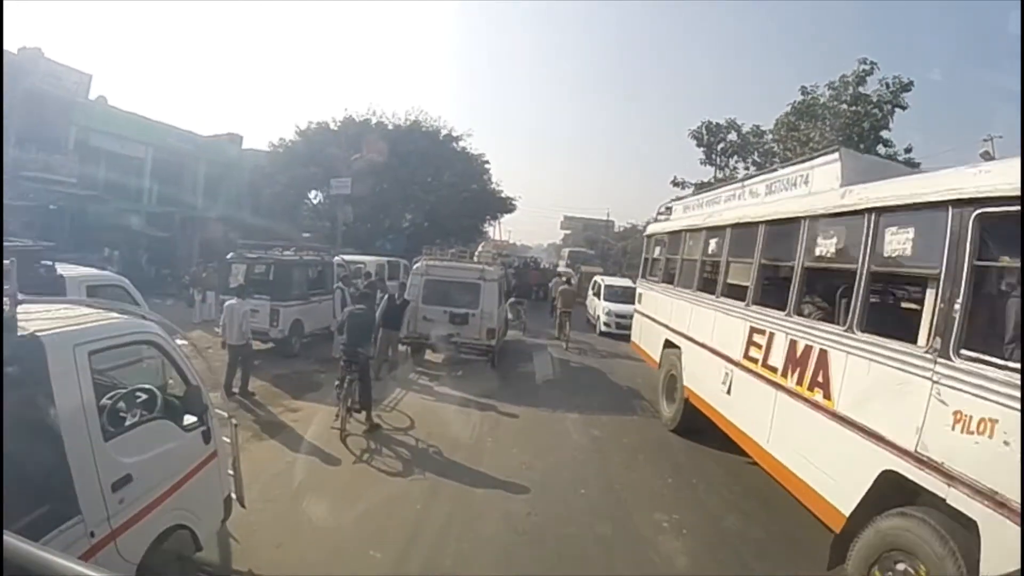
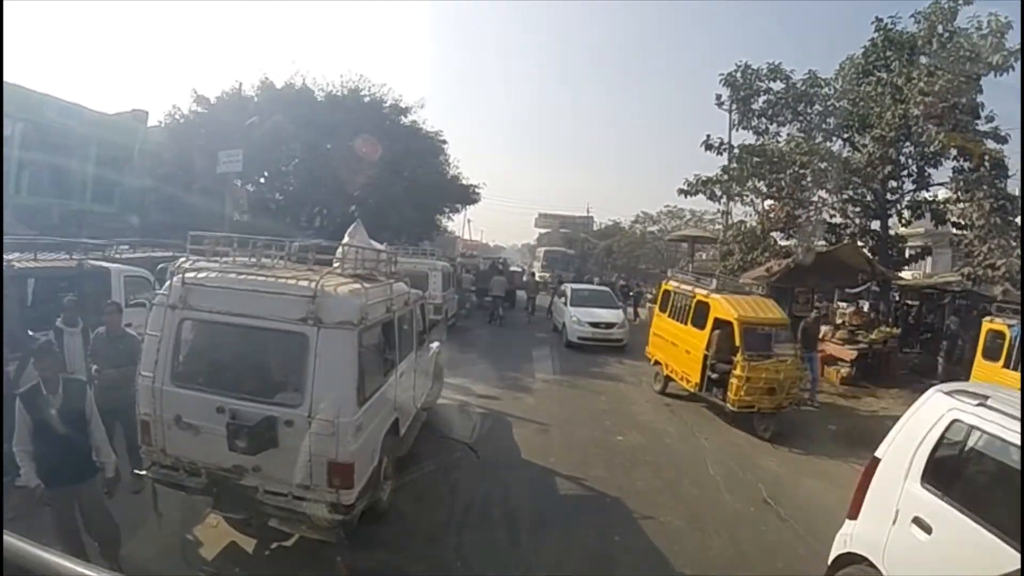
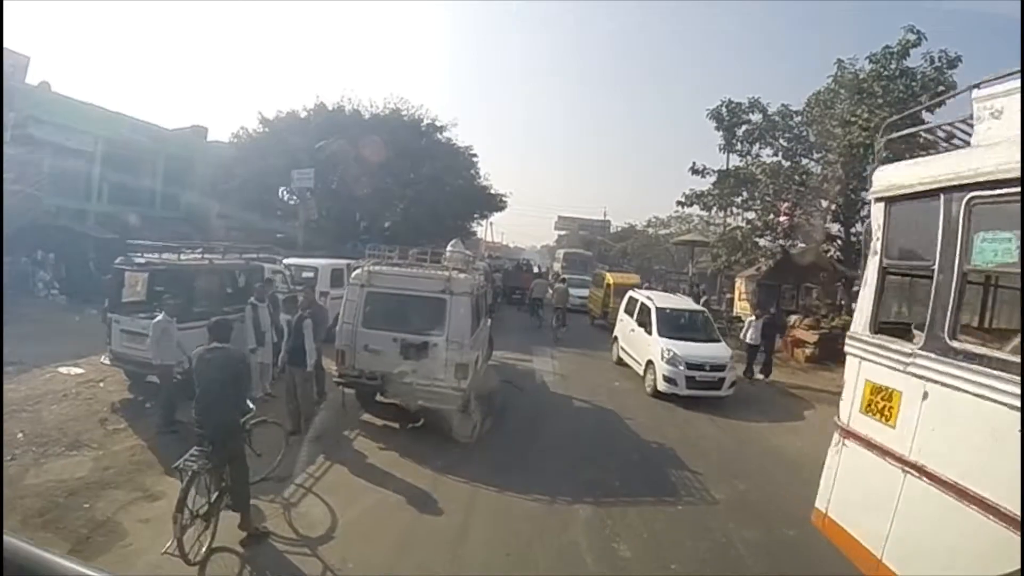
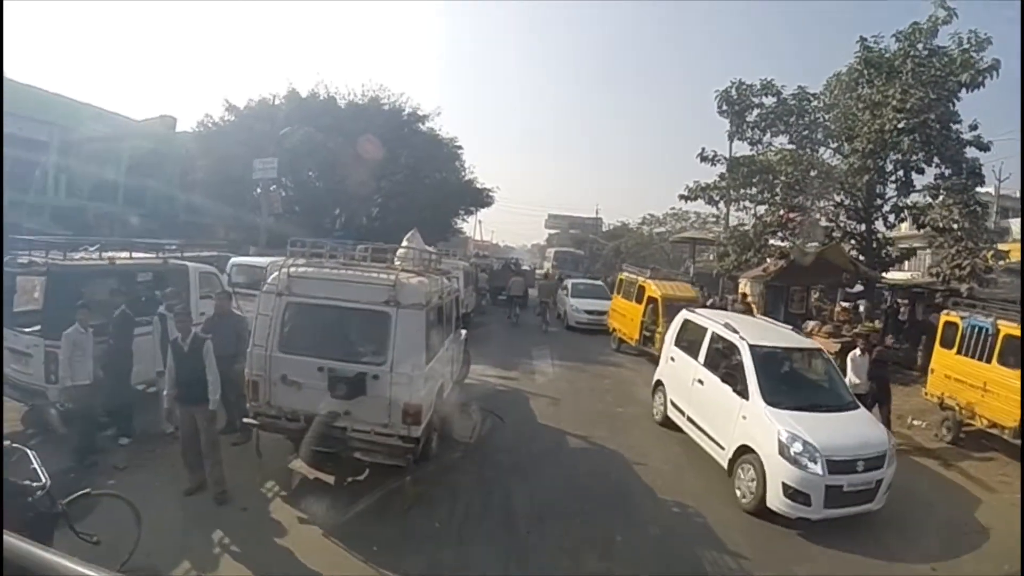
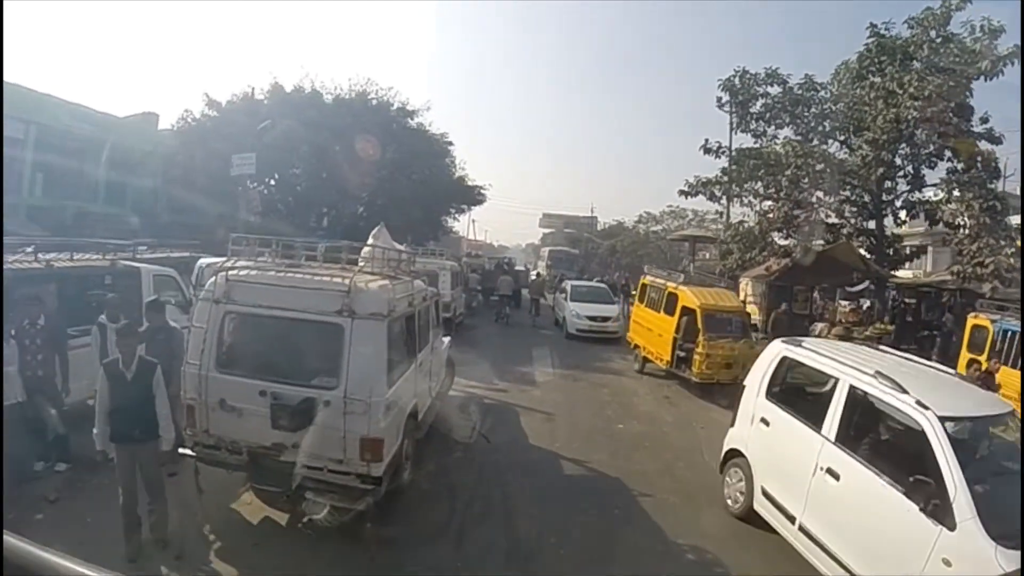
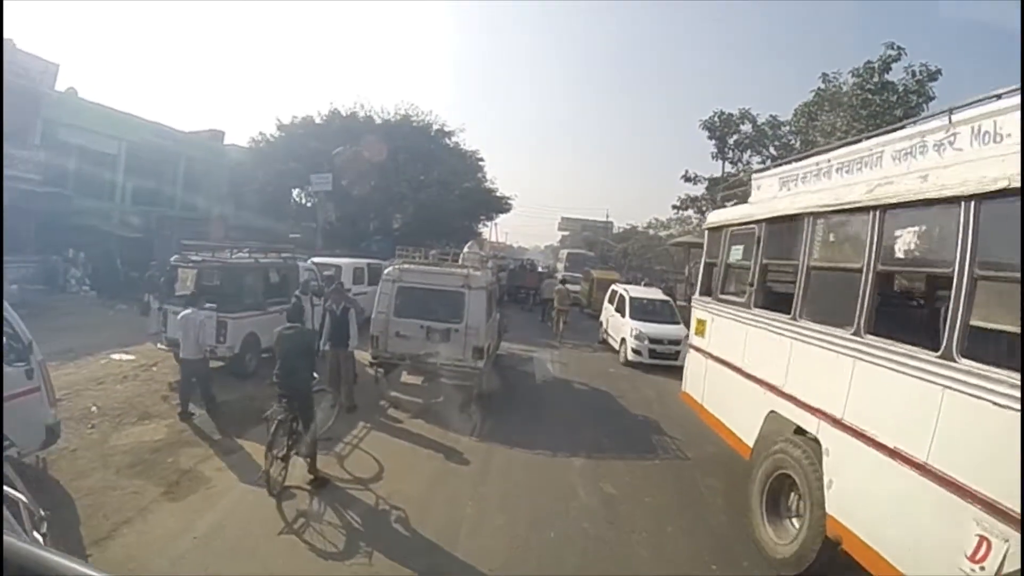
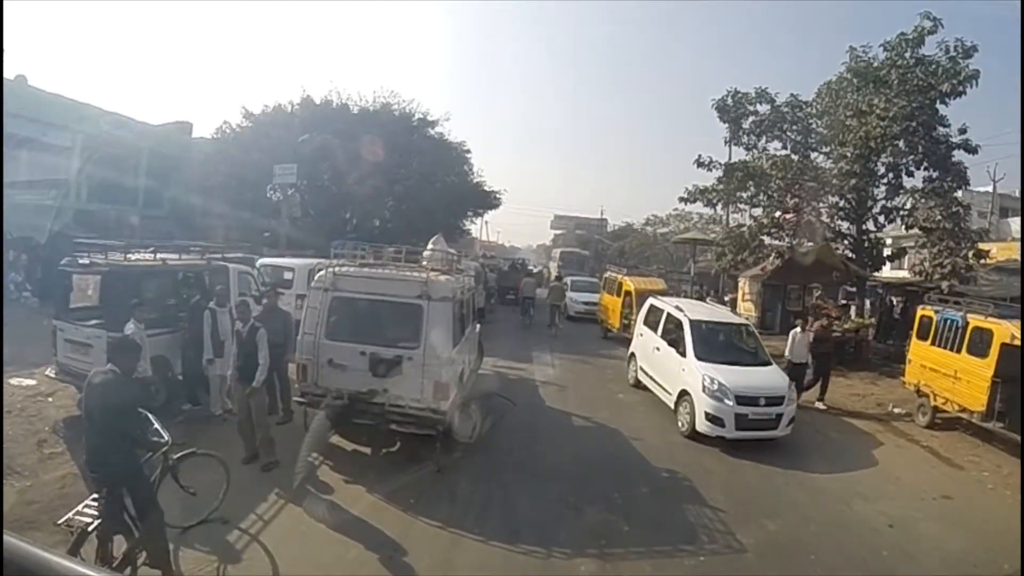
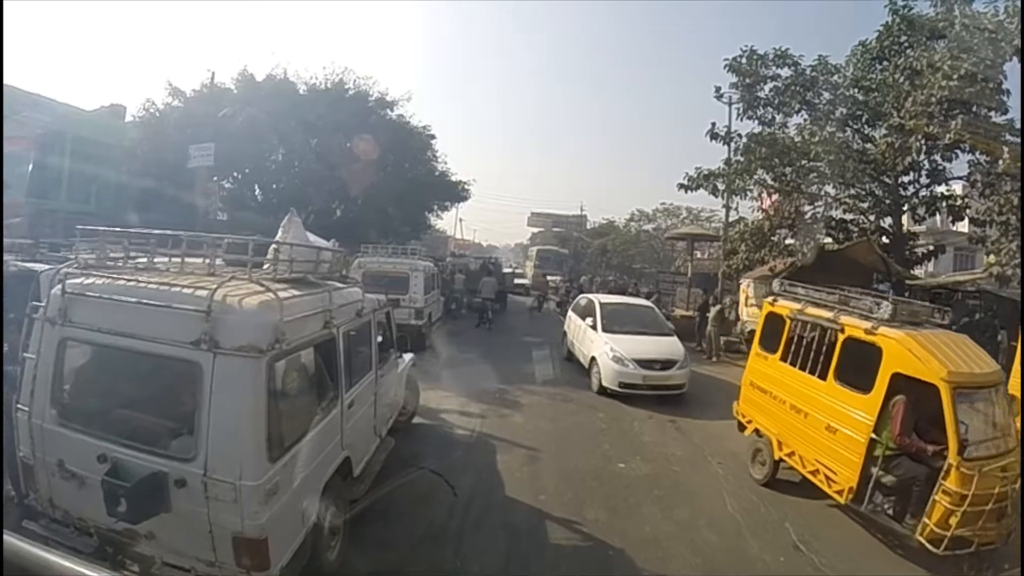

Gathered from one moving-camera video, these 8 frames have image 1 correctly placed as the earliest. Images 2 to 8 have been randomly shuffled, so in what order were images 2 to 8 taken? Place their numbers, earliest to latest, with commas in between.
6, 3, 7, 4, 5, 2, 8
